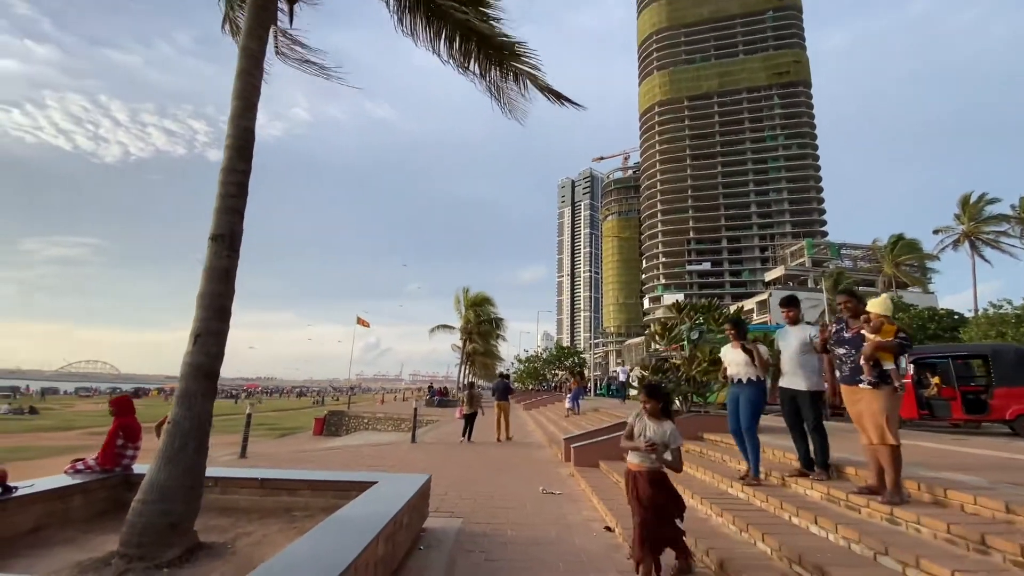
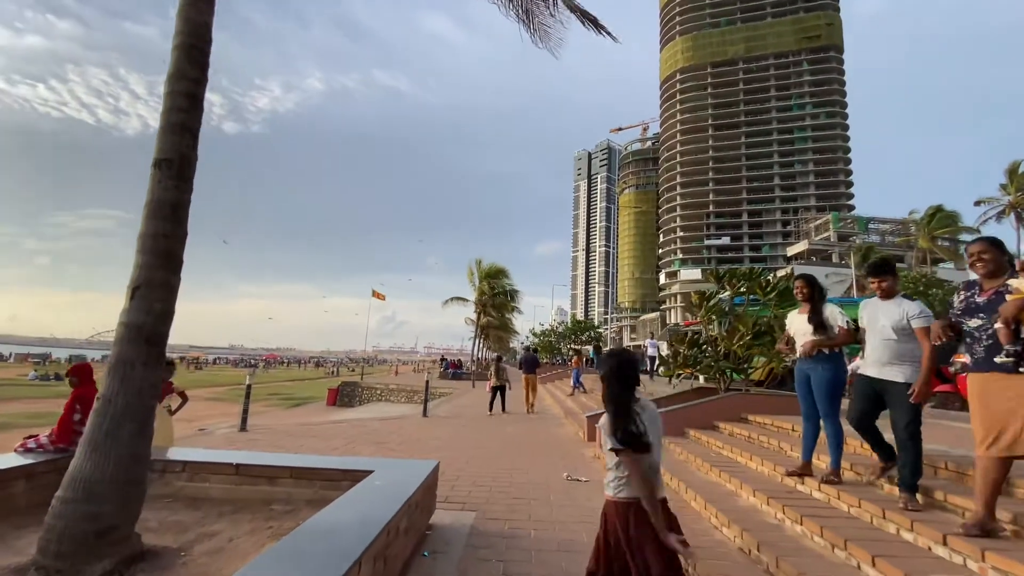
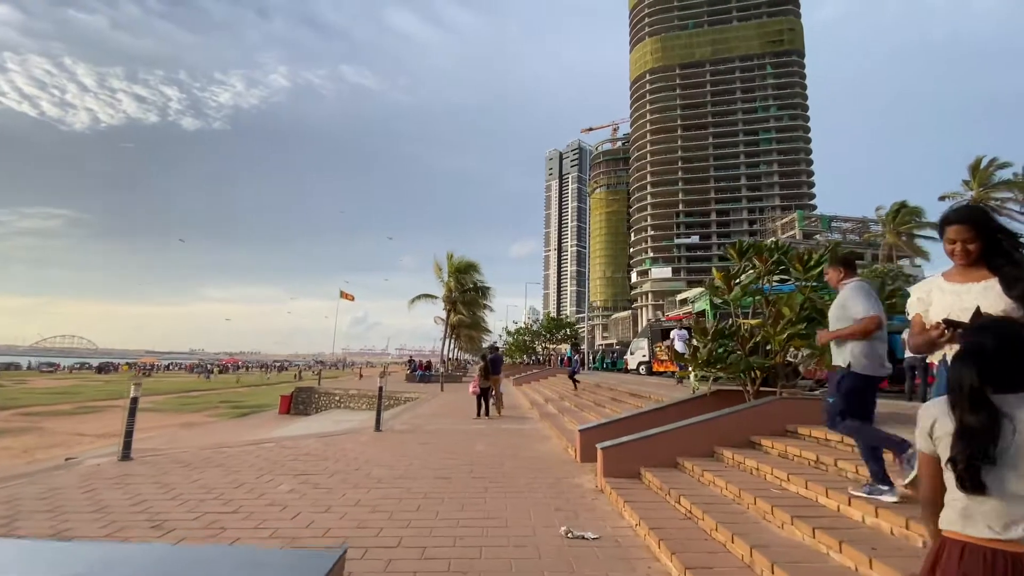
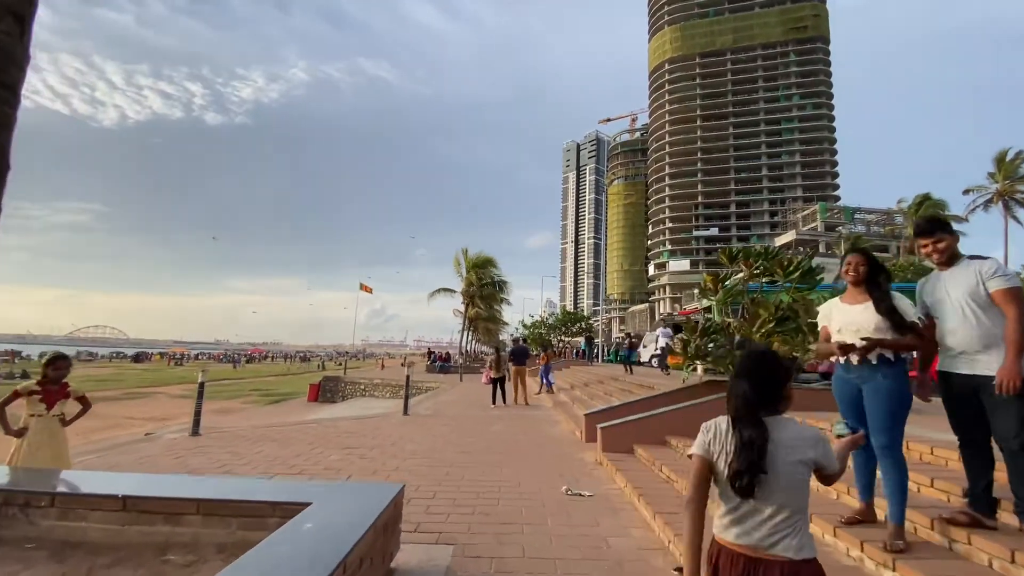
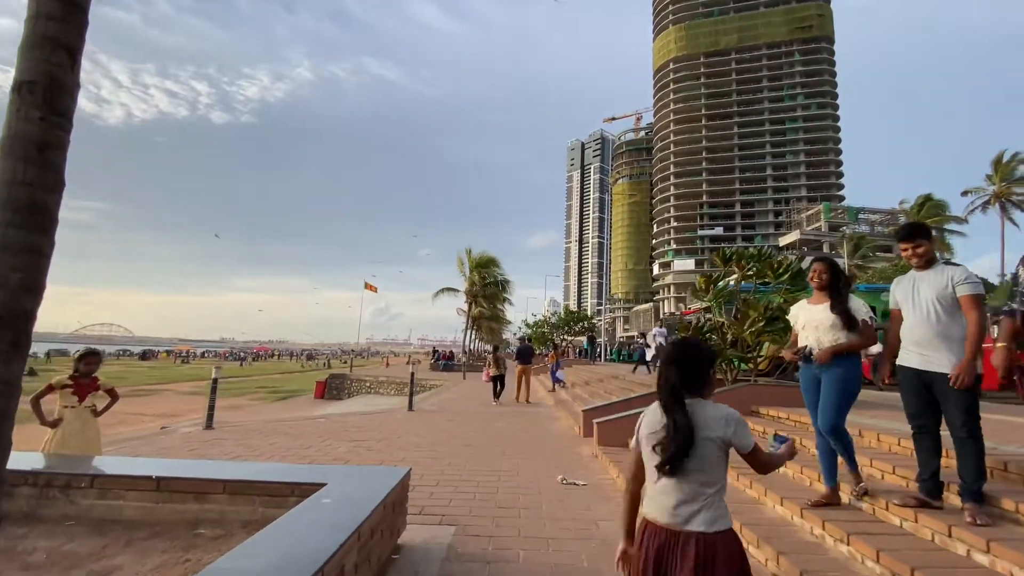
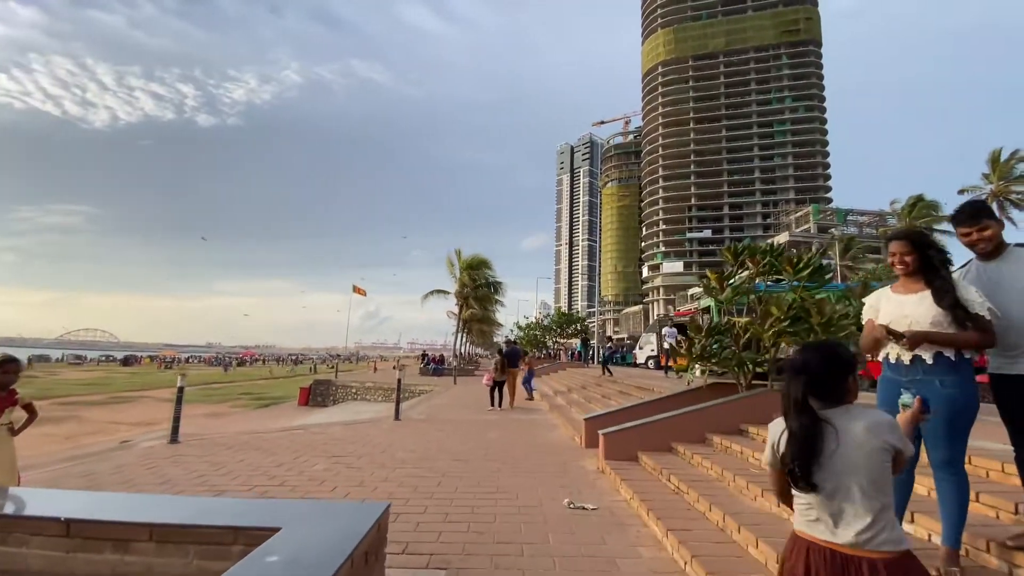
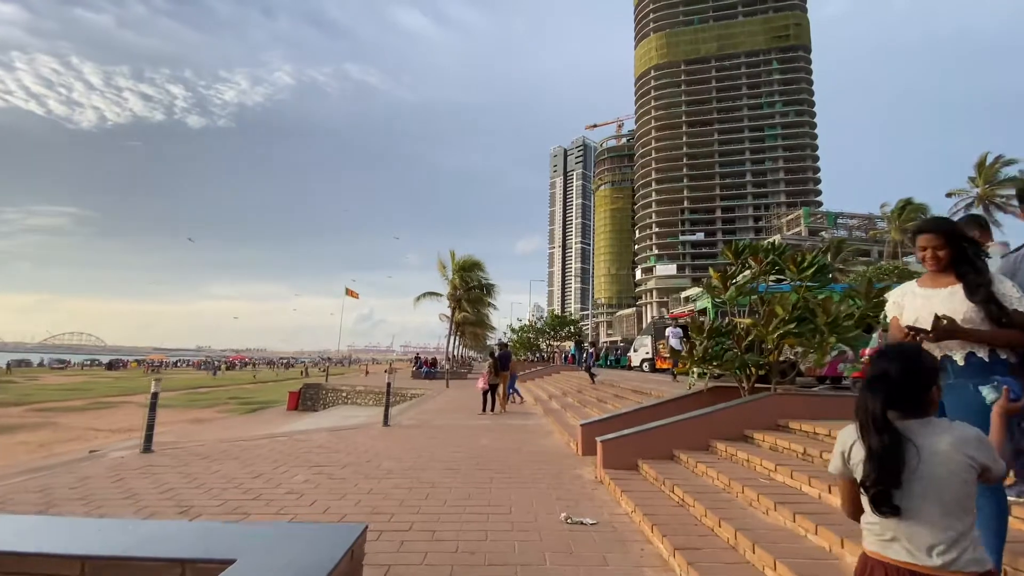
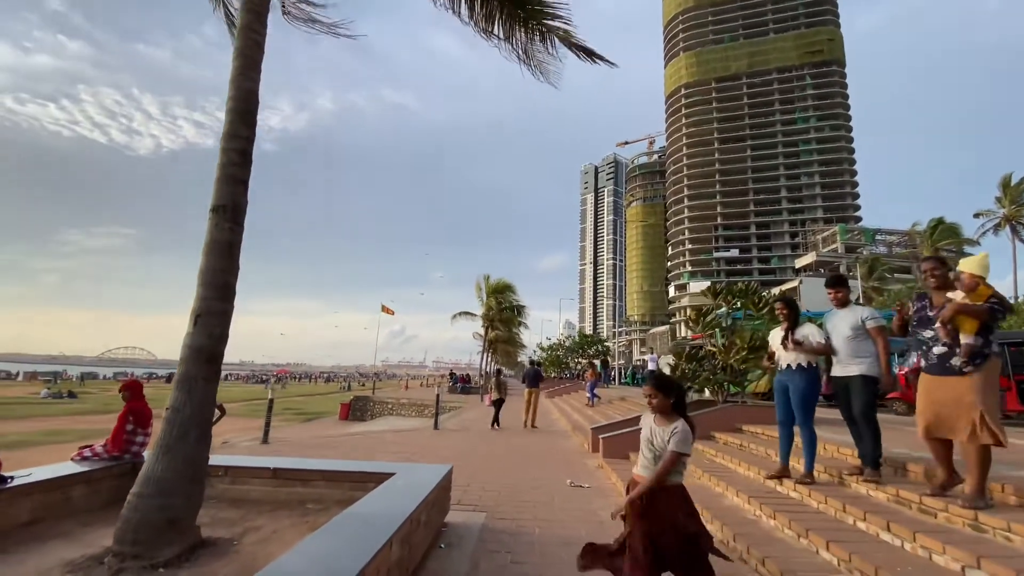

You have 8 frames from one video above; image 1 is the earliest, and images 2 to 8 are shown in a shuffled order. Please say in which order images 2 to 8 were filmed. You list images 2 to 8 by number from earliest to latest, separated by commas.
8, 2, 5, 4, 6, 7, 3
